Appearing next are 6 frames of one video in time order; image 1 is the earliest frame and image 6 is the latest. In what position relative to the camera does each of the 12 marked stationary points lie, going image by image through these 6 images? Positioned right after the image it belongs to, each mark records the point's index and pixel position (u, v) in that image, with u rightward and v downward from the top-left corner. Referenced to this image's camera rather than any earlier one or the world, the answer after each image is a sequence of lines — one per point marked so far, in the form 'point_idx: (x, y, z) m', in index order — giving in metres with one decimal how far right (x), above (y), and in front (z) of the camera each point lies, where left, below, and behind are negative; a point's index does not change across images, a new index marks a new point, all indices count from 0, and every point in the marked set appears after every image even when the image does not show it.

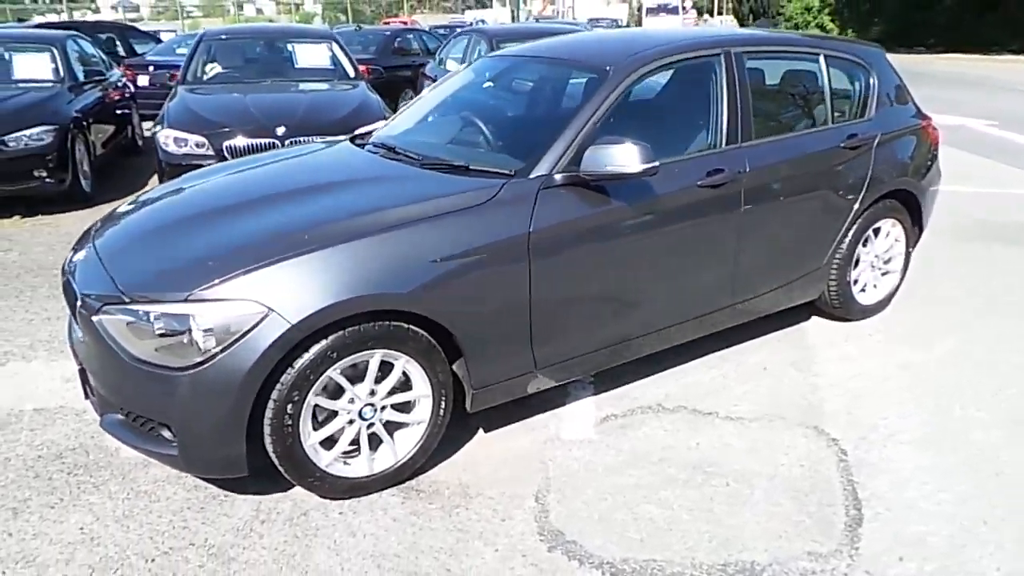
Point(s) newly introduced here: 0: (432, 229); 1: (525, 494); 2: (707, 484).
0: (-0.4, +0.2, +2.8) m
1: (0.0, -0.9, +2.9) m
2: (+0.8, -0.8, +3.0) m
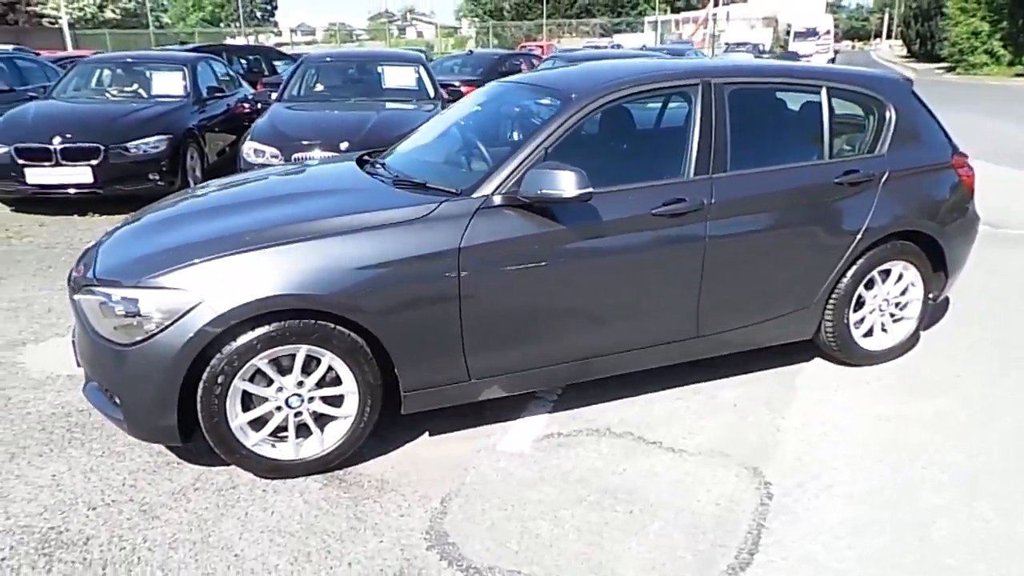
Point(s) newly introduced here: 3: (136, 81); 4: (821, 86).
0: (-0.7, +0.2, +3.1) m
1: (-0.4, -0.9, +3.1) m
2: (+0.4, -0.9, +3.0) m
3: (-5.5, +3.1, +10.3) m
4: (+1.8, +1.2, +4.0) m
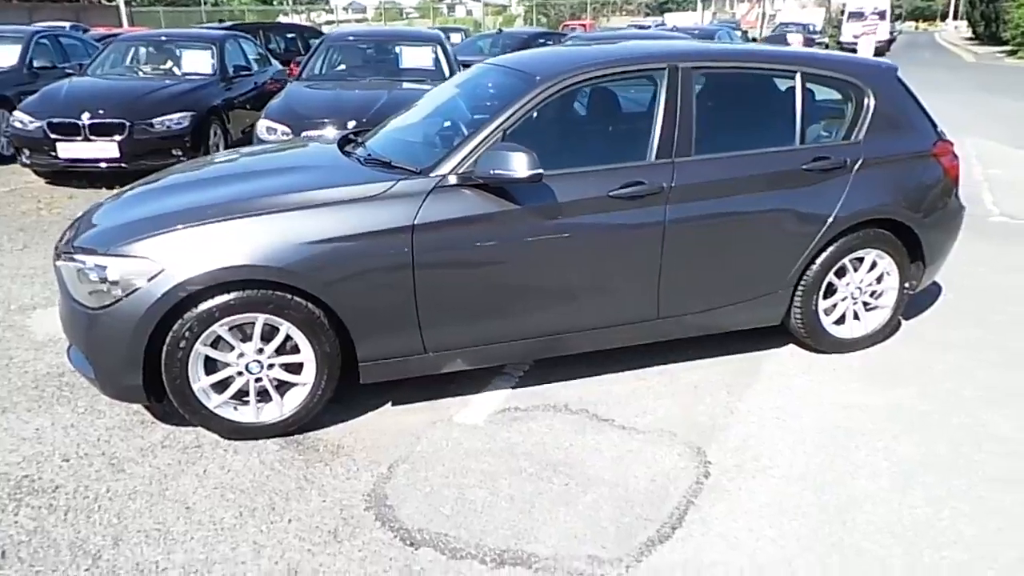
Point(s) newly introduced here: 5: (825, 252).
0: (-0.9, +0.3, +3.2) m
1: (-0.6, -0.8, +3.2) m
2: (+0.2, -0.9, +3.1) m
3: (-5.3, +3.5, +10.6) m
4: (+1.6, +1.2, +4.0) m
5: (+1.8, +0.2, +4.0) m
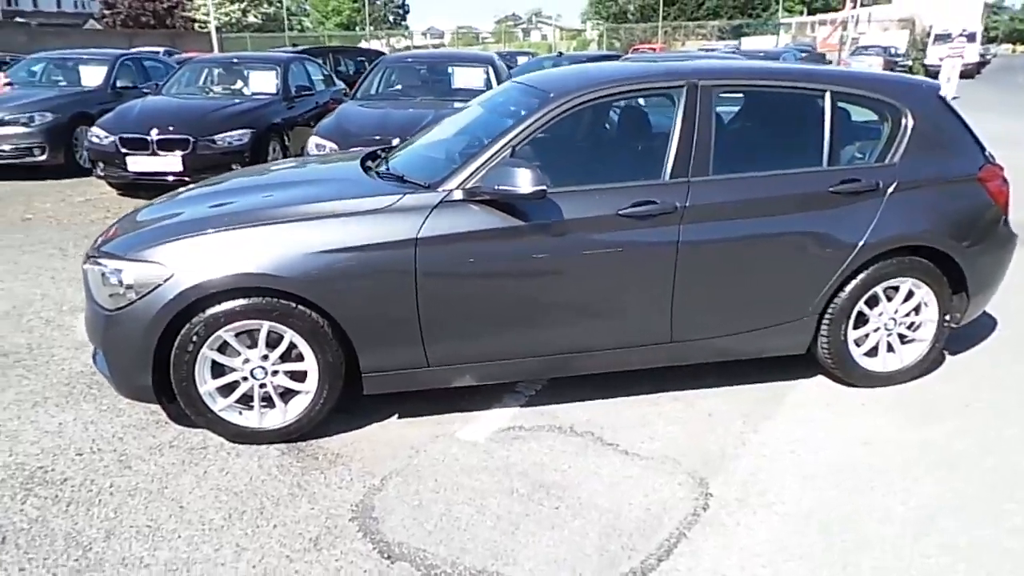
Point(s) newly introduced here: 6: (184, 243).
0: (-0.9, +0.3, +3.3) m
1: (-0.6, -0.9, +3.2) m
2: (+0.1, -0.9, +3.0) m
3: (-4.4, +3.4, +11.1) m
4: (+1.7, +1.1, +3.8) m
5: (+1.9, +0.1, +3.8) m
6: (-1.5, +0.2, +3.2) m
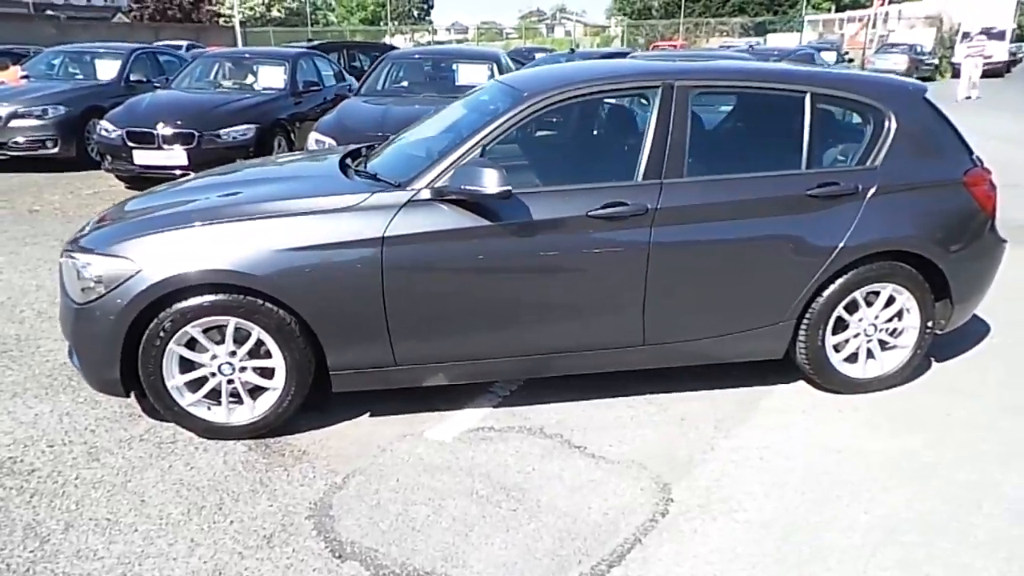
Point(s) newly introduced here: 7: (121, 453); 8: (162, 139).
0: (-1.0, +0.3, +3.3) m
1: (-0.8, -0.9, +3.2) m
2: (-0.1, -0.9, +3.0) m
3: (-4.3, +3.5, +11.2) m
4: (+1.6, +1.1, +3.7) m
5: (+1.7, 0.0, +3.7) m
6: (-1.7, +0.2, +3.2) m
7: (-1.9, -0.8, +3.3) m
8: (-4.6, +2.0, +9.1) m
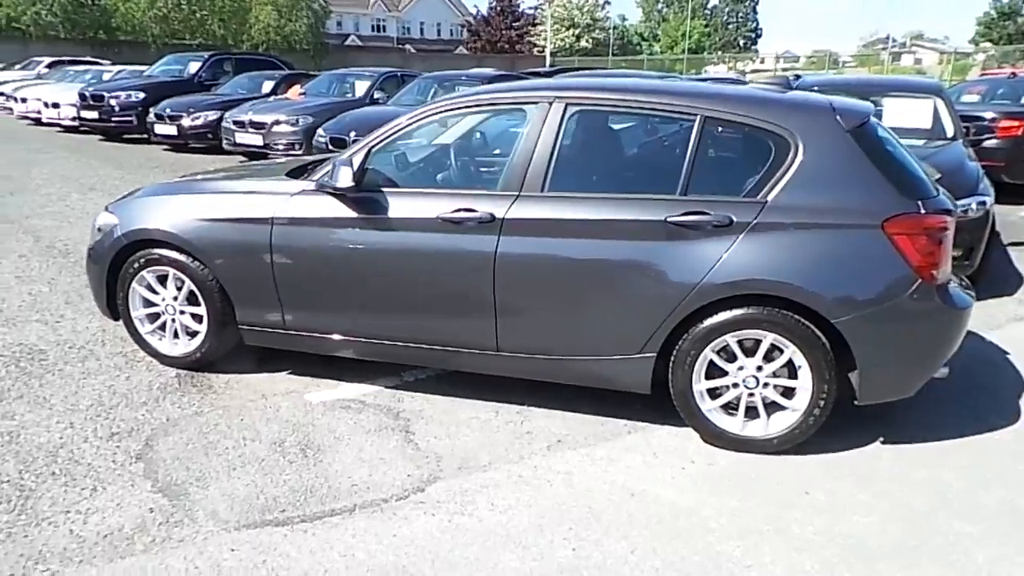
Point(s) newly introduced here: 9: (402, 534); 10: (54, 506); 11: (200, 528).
0: (-1.7, +0.5, +4.1) m
1: (-1.7, -0.7, +3.9) m
2: (-1.1, -0.8, +3.4) m
3: (-1.2, +3.6, +12.7) m
4: (+1.0, +0.9, +3.5) m
5: (+0.9, -0.2, +3.4) m
6: (-2.3, +0.5, +4.3) m
7: (-2.6, -0.5, +4.4) m
8: (-2.5, +2.2, +10.8) m
9: (-0.4, -1.0, +2.8) m
10: (-2.0, -0.9, +3.0) m
11: (-1.3, -1.0, +2.8) m
